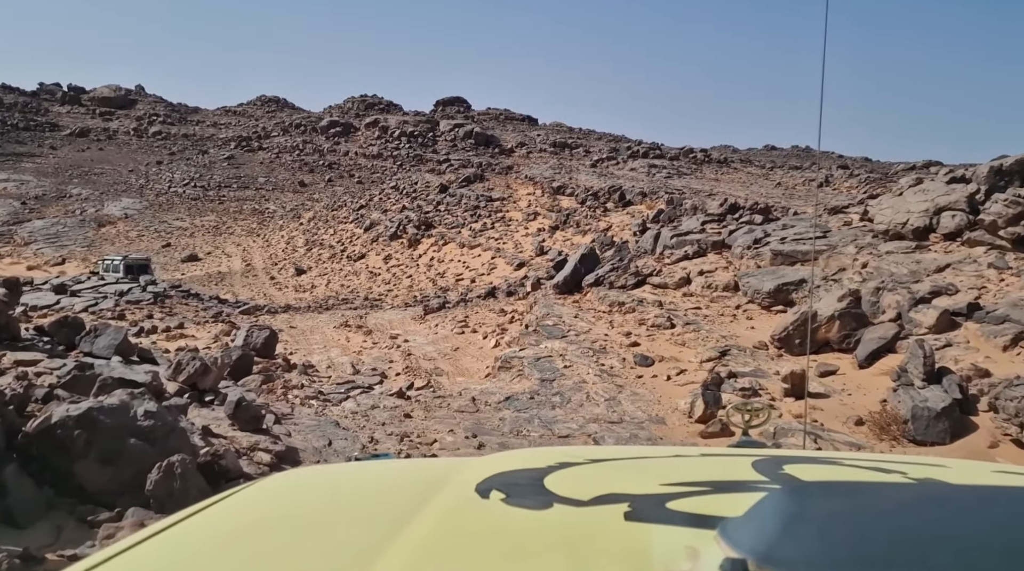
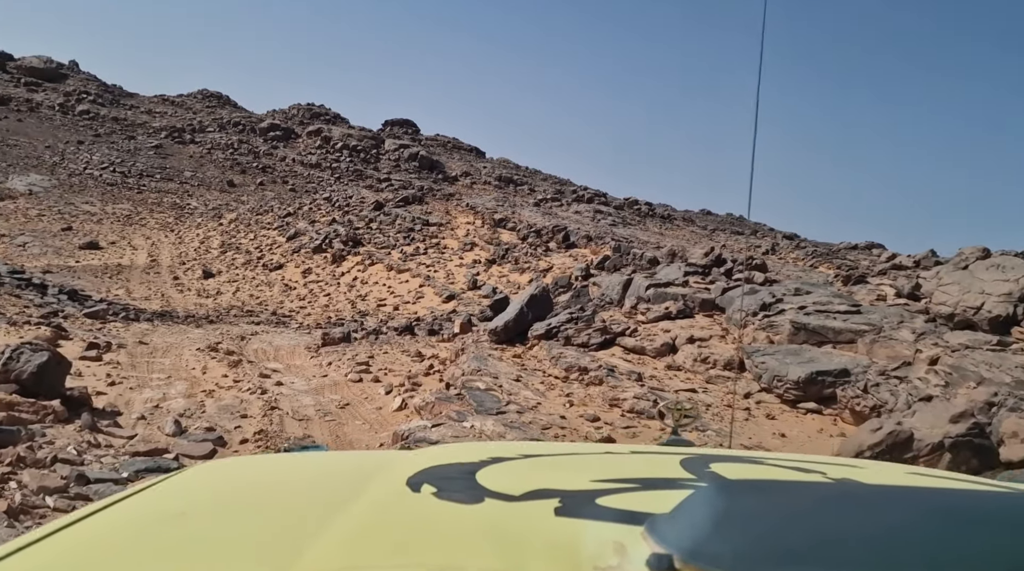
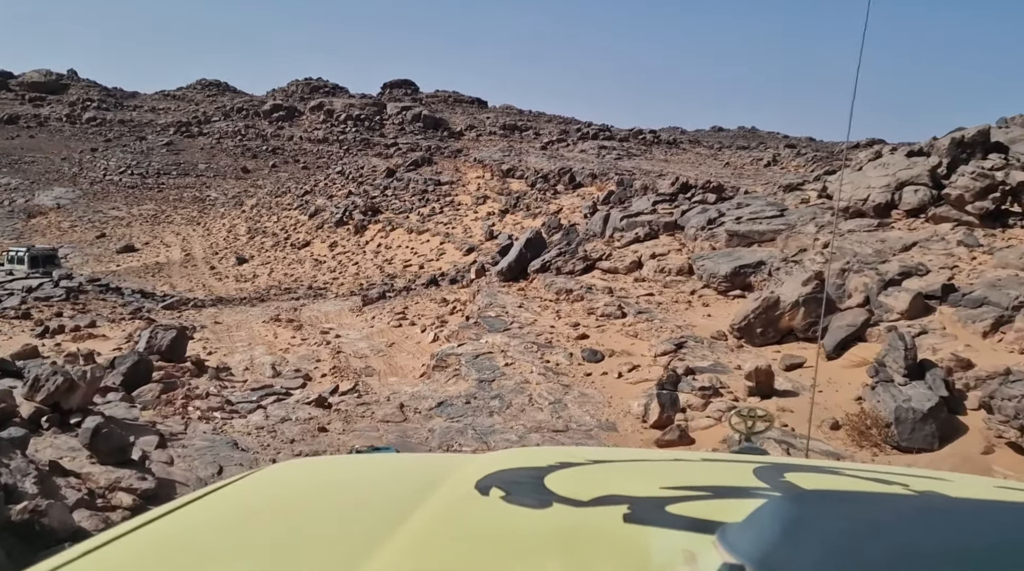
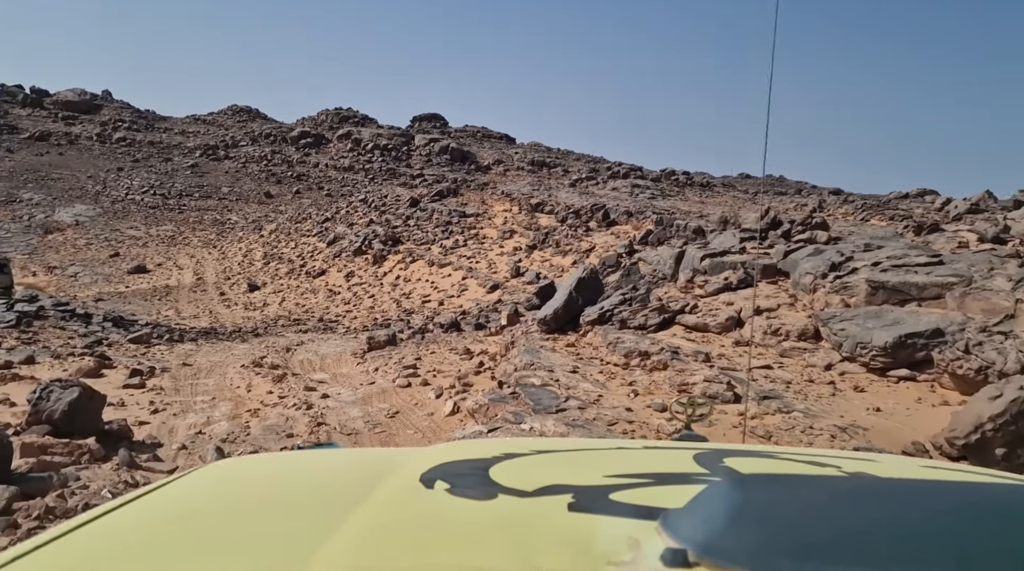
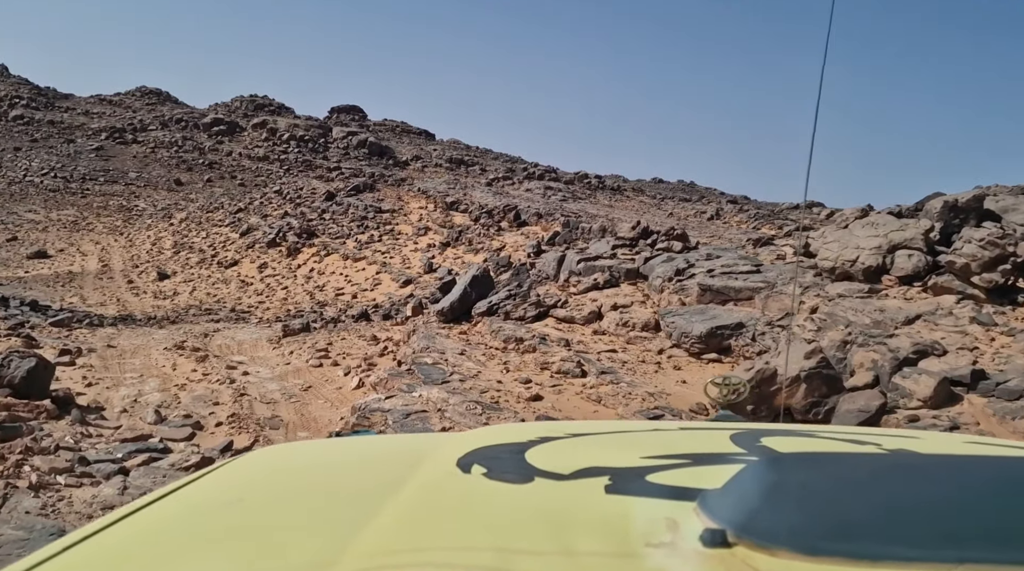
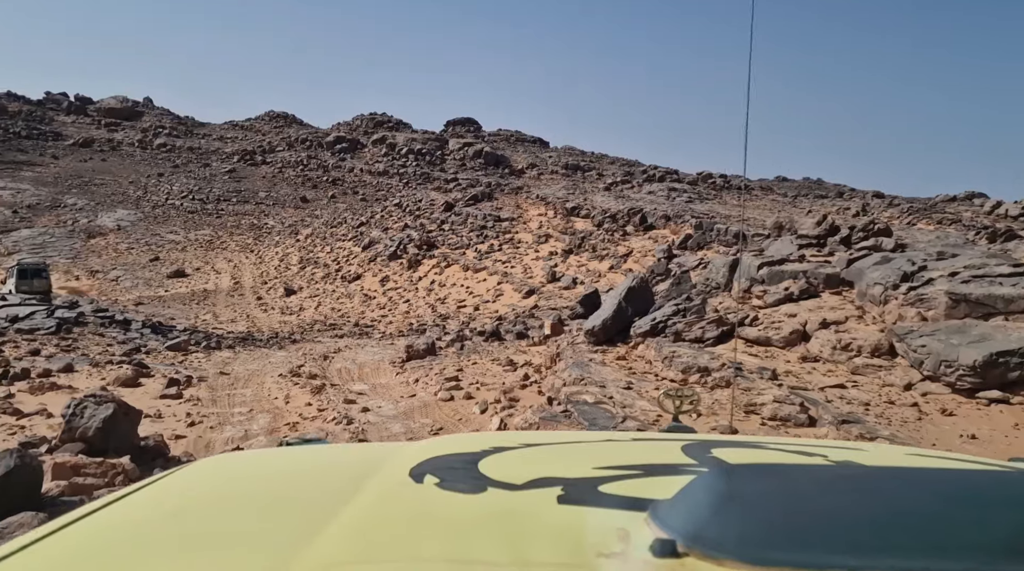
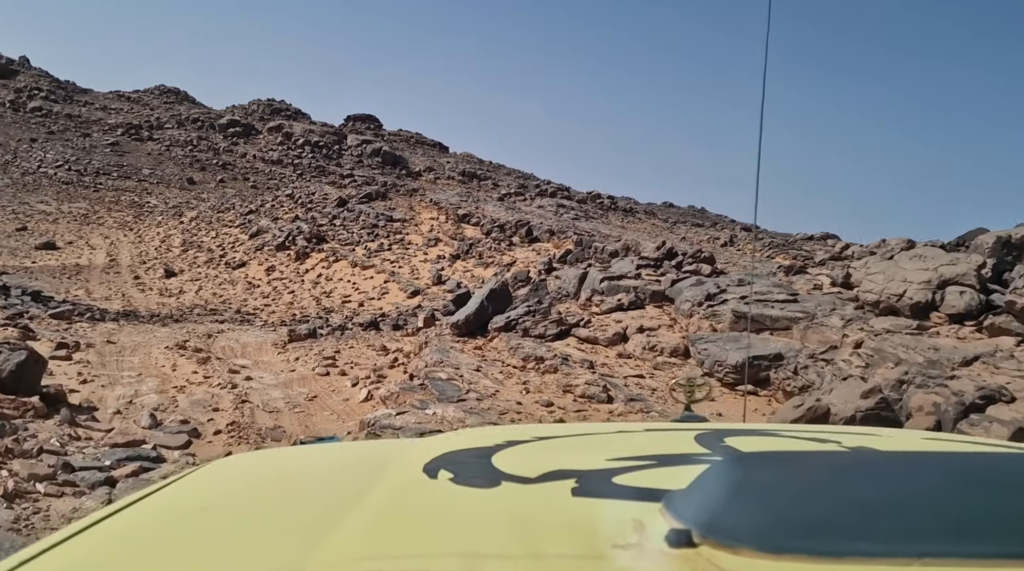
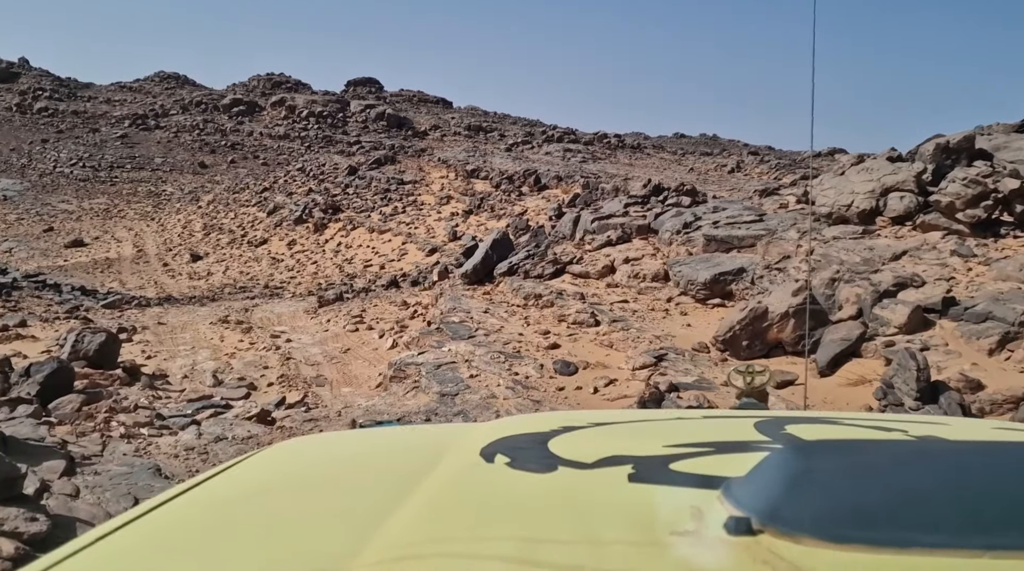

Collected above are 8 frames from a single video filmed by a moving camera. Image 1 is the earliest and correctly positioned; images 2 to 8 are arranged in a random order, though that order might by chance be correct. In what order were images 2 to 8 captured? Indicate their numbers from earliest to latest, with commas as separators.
3, 8, 5, 7, 2, 4, 6
